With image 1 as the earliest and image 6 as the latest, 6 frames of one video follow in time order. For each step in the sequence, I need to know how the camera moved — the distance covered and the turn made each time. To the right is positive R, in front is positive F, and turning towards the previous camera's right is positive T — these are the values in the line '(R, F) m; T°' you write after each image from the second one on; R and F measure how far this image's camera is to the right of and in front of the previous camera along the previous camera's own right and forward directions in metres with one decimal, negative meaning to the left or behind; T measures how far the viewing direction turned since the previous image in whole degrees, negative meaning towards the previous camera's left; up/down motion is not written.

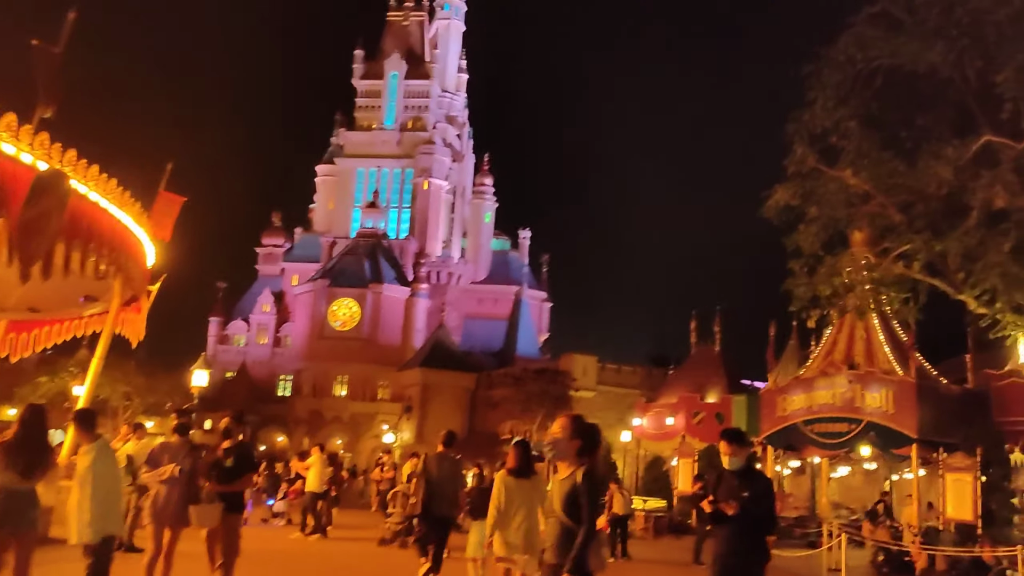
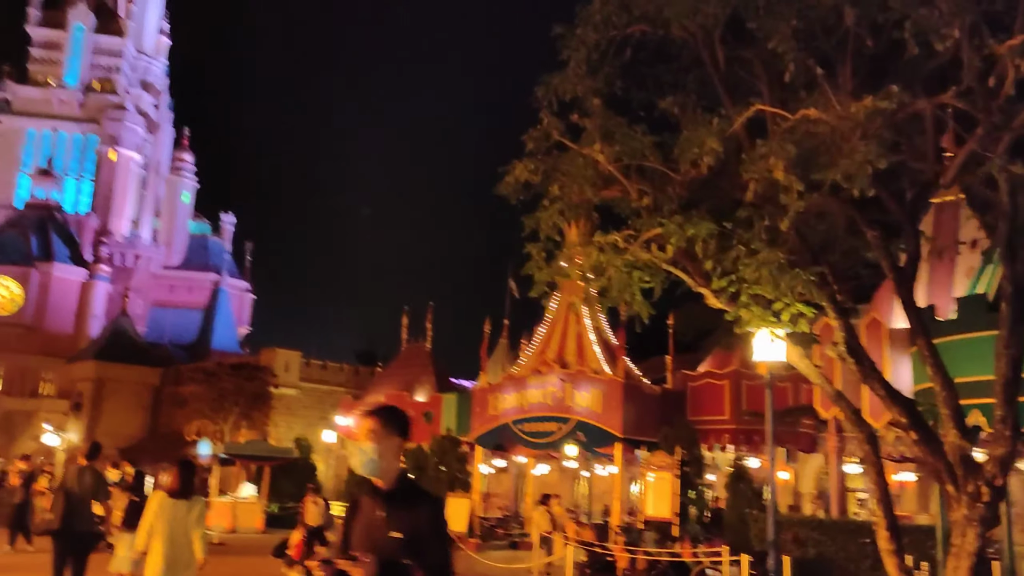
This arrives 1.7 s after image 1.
(+0.1, +1.5) m; +19°
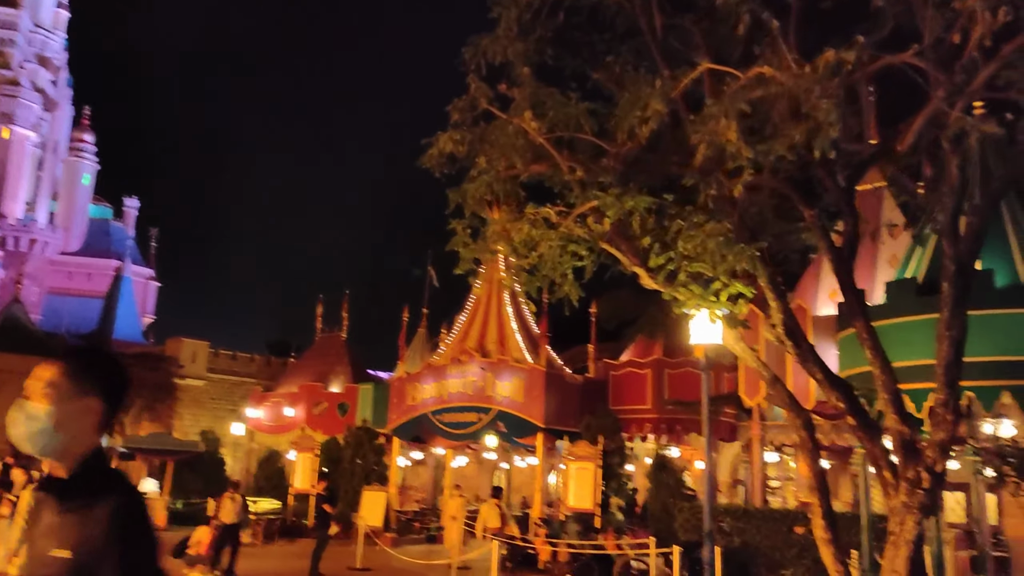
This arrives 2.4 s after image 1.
(0.0, +0.5) m; +5°
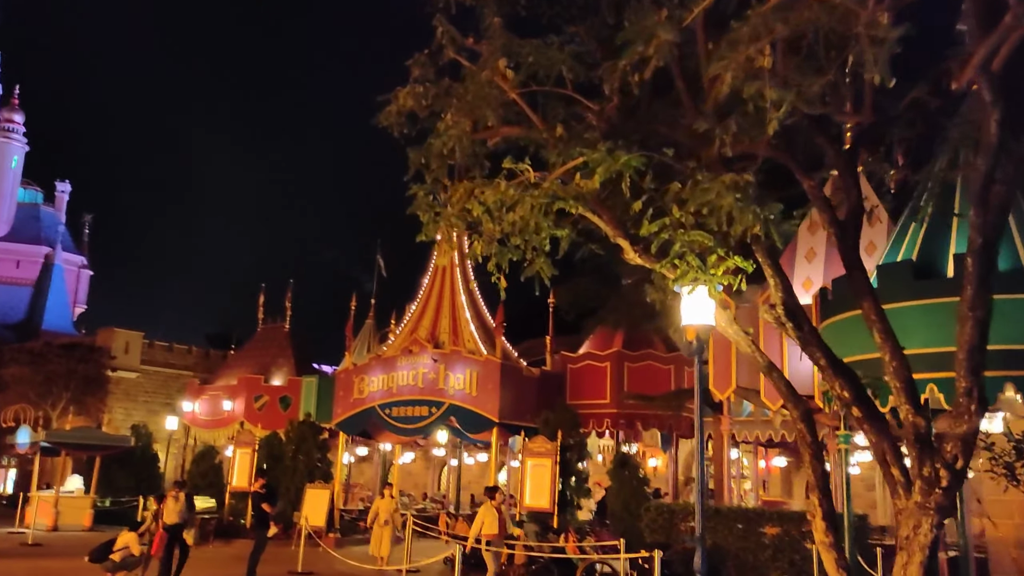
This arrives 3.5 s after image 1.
(-0.2, +0.9) m; +3°
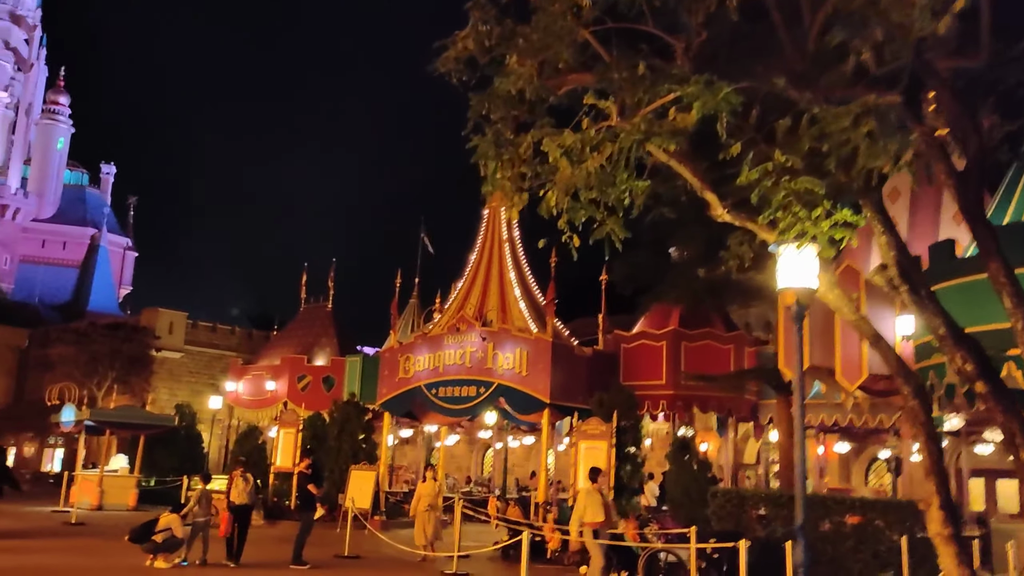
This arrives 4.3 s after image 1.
(-0.2, +0.7) m; -3°
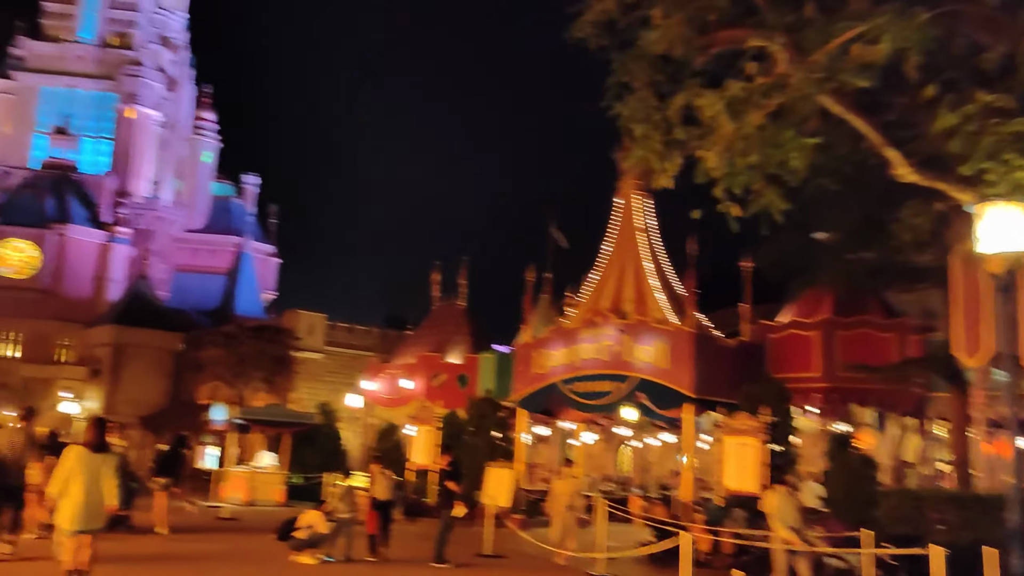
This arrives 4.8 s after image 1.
(-0.1, +0.5) m; -8°
